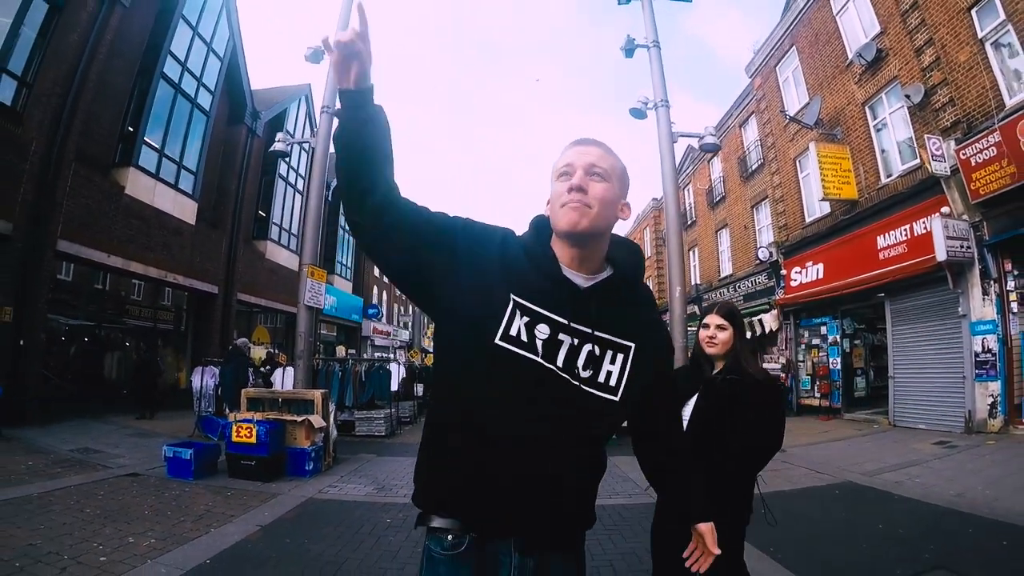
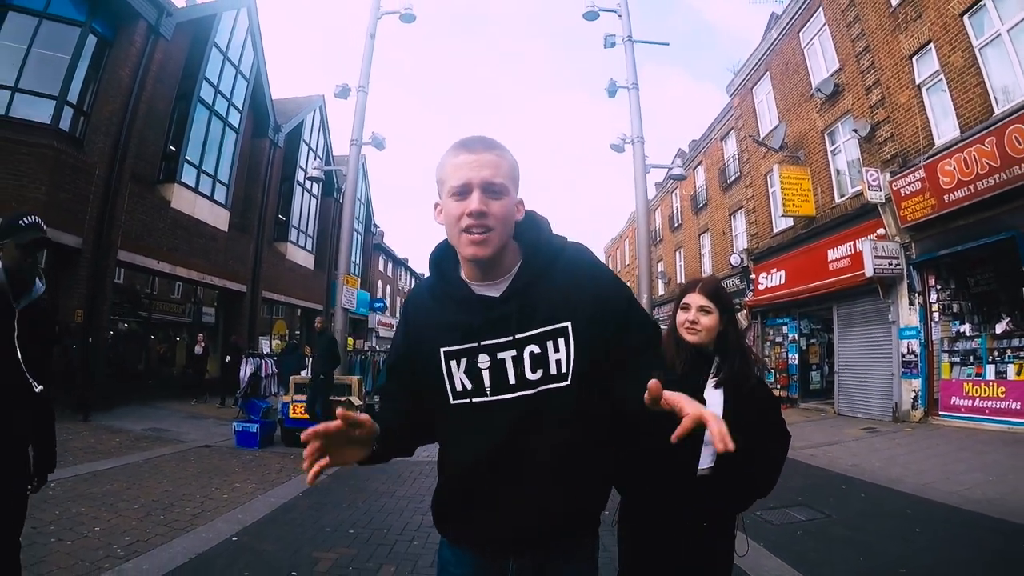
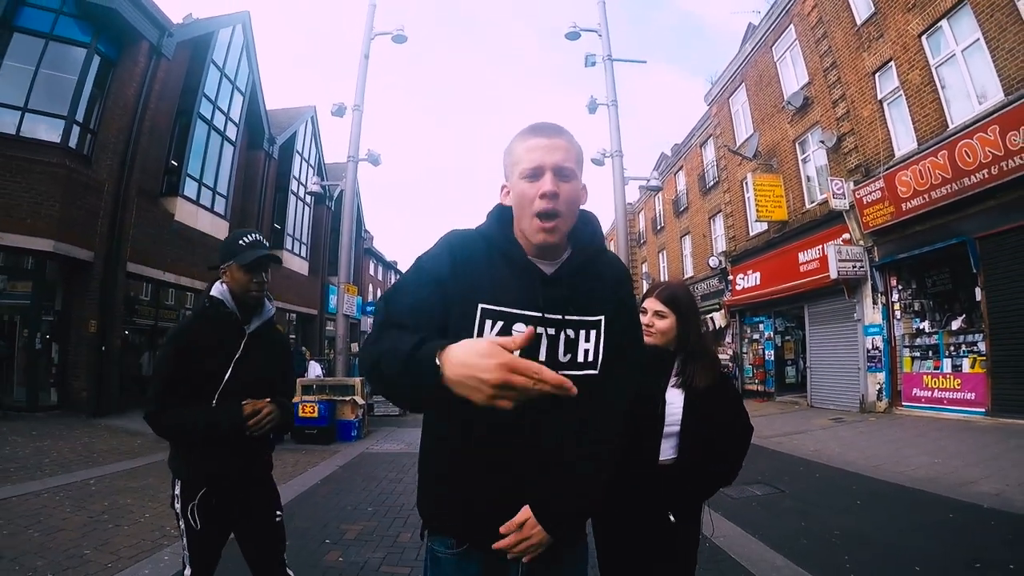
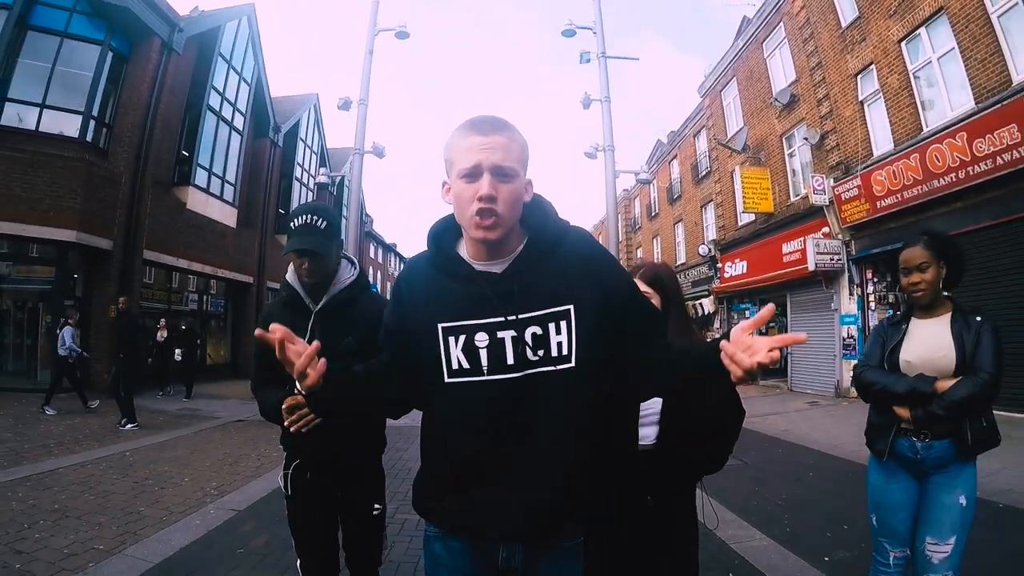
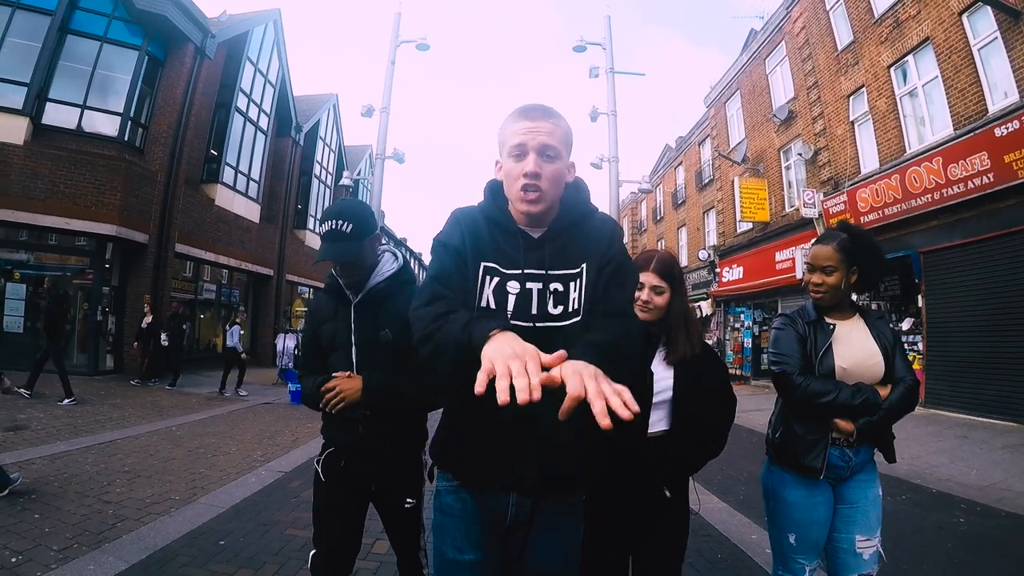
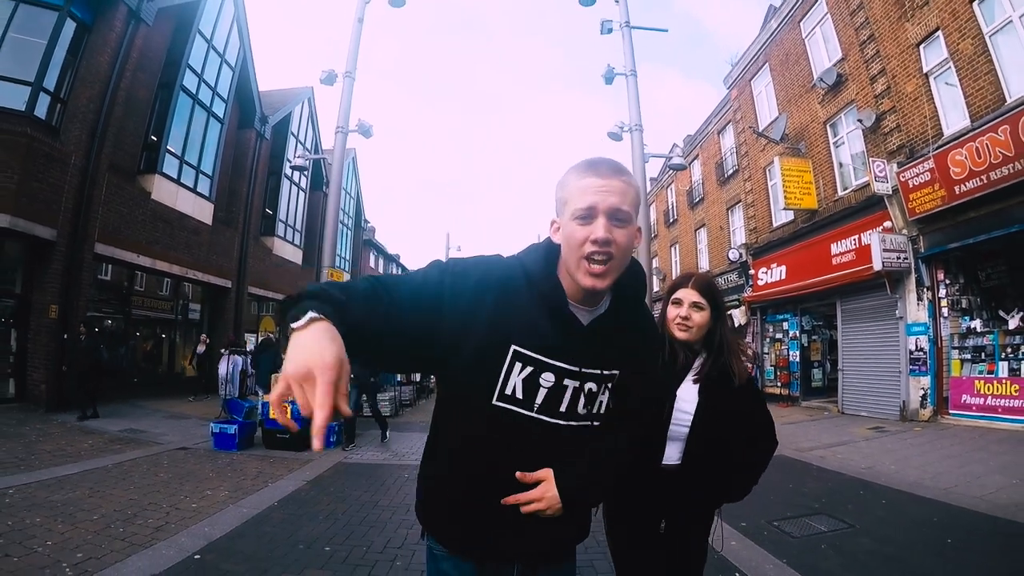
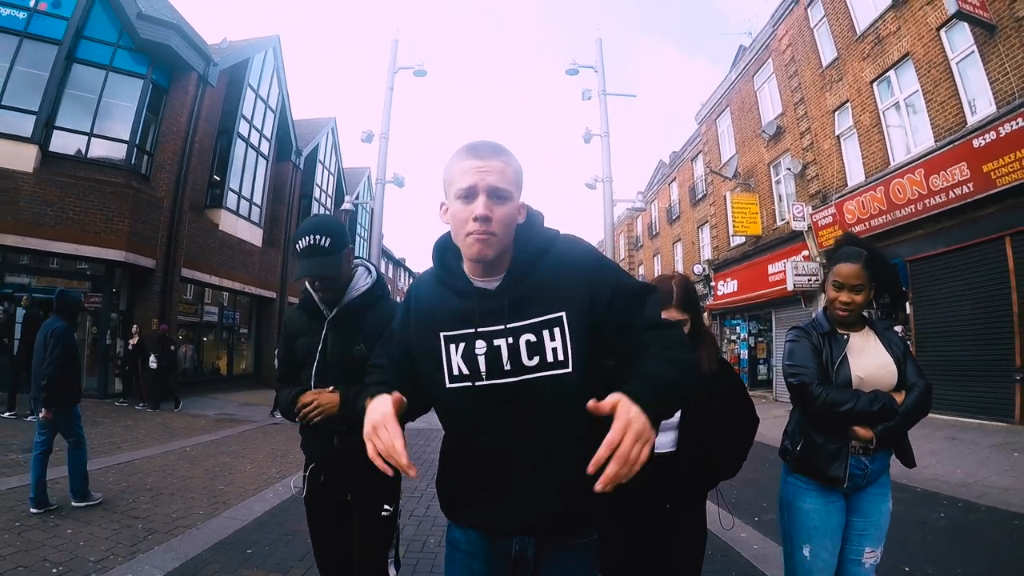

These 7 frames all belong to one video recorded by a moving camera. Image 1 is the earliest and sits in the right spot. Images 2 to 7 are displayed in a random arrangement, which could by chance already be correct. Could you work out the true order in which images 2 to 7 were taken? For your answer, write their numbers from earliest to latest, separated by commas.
6, 2, 3, 4, 5, 7
